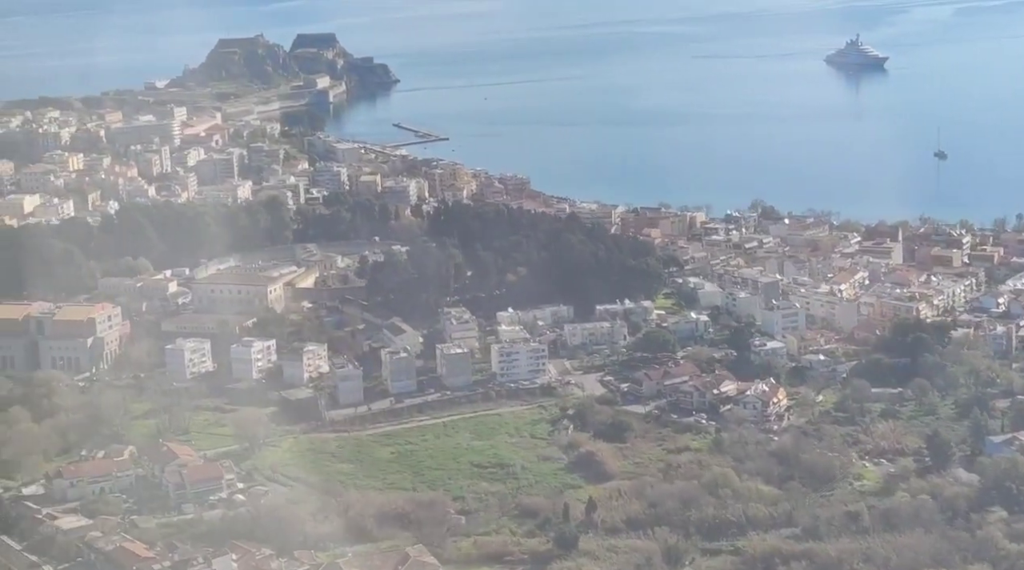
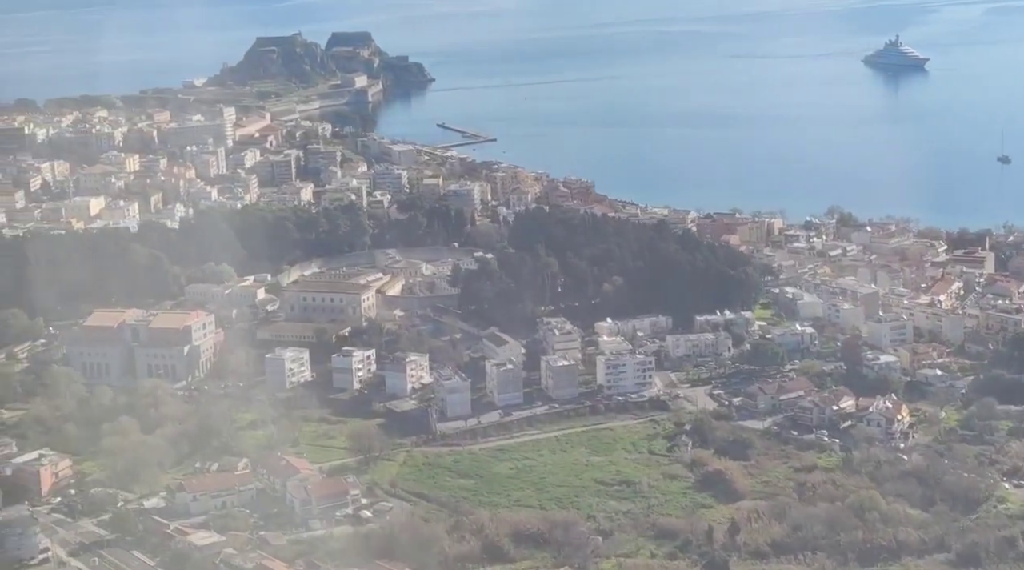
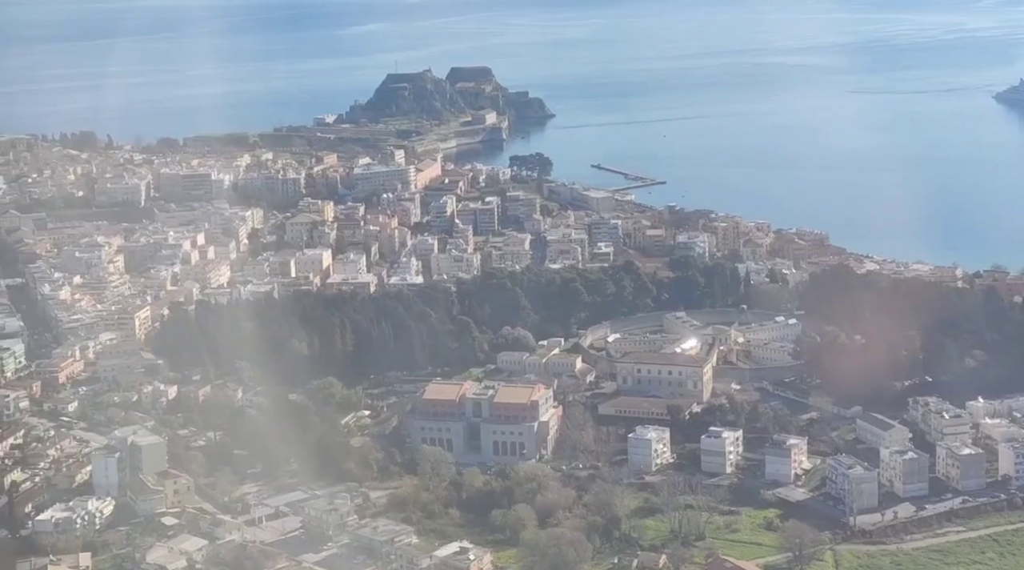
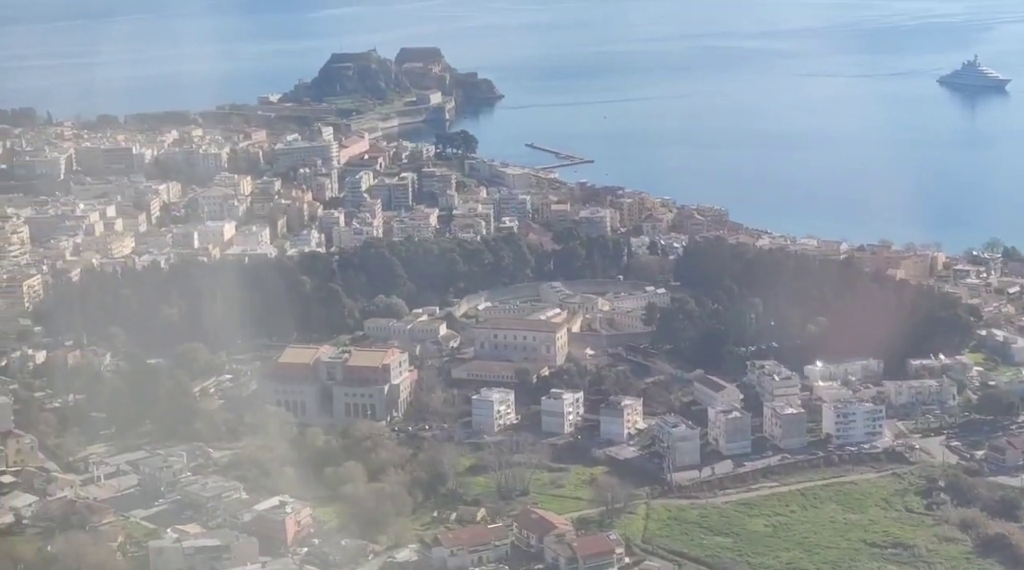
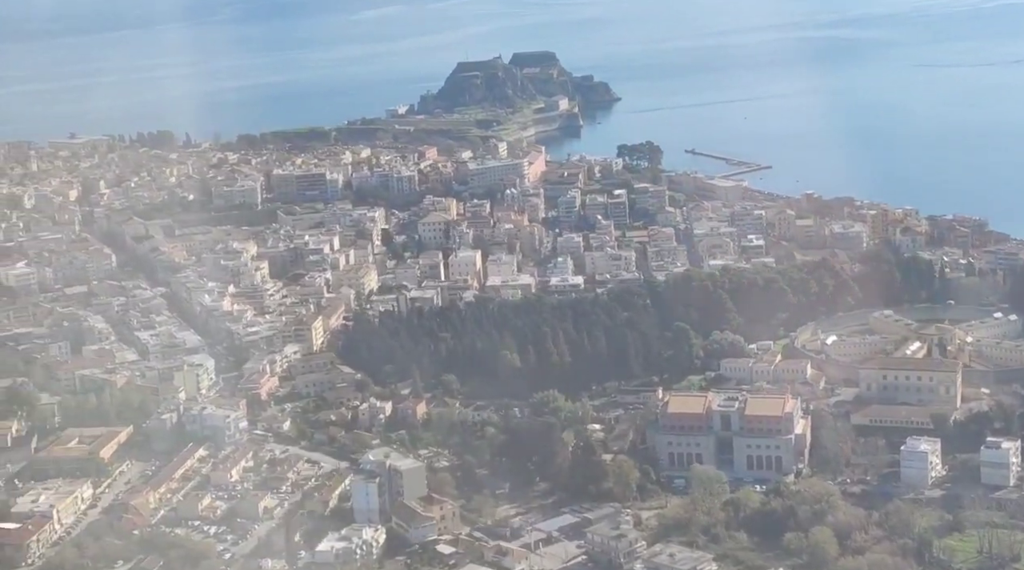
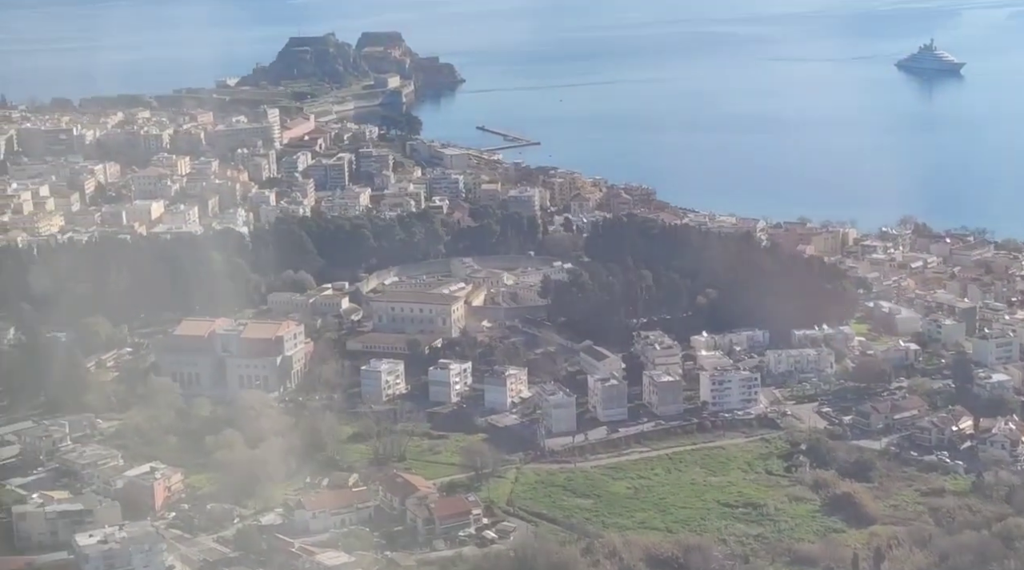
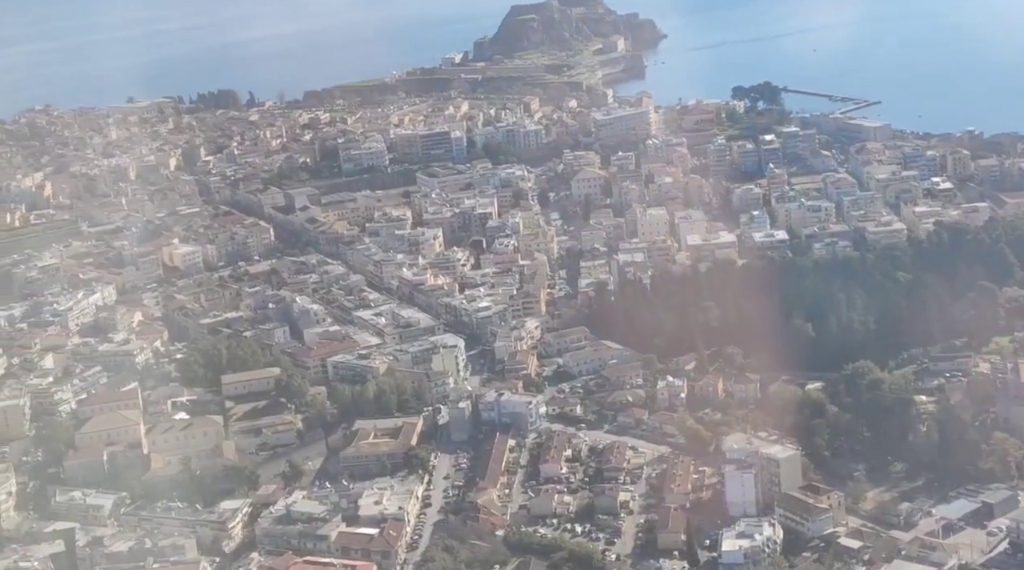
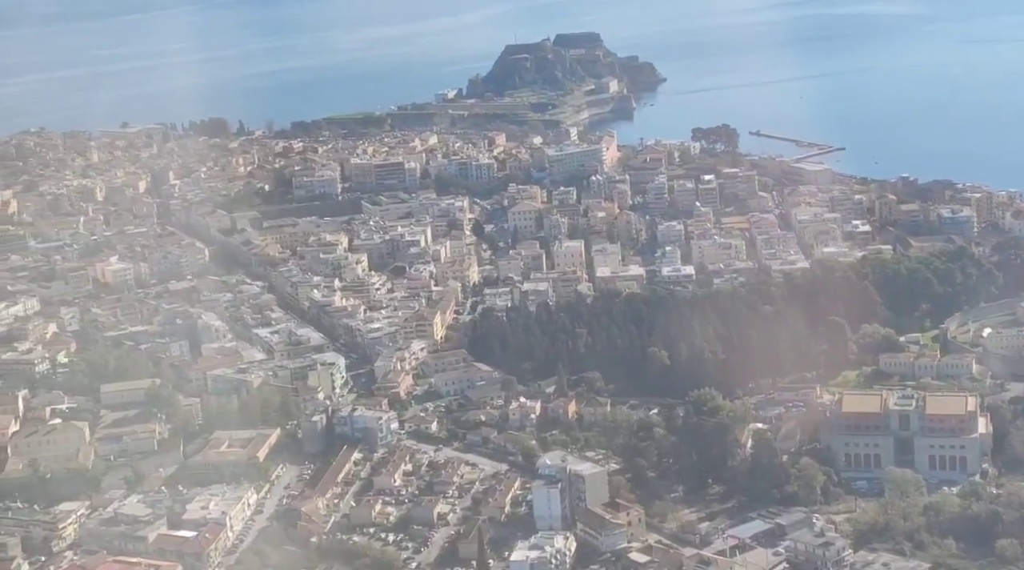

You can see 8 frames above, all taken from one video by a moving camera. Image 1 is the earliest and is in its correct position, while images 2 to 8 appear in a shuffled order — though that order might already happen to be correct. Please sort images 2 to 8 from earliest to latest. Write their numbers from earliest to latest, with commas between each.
2, 6, 4, 3, 5, 8, 7
